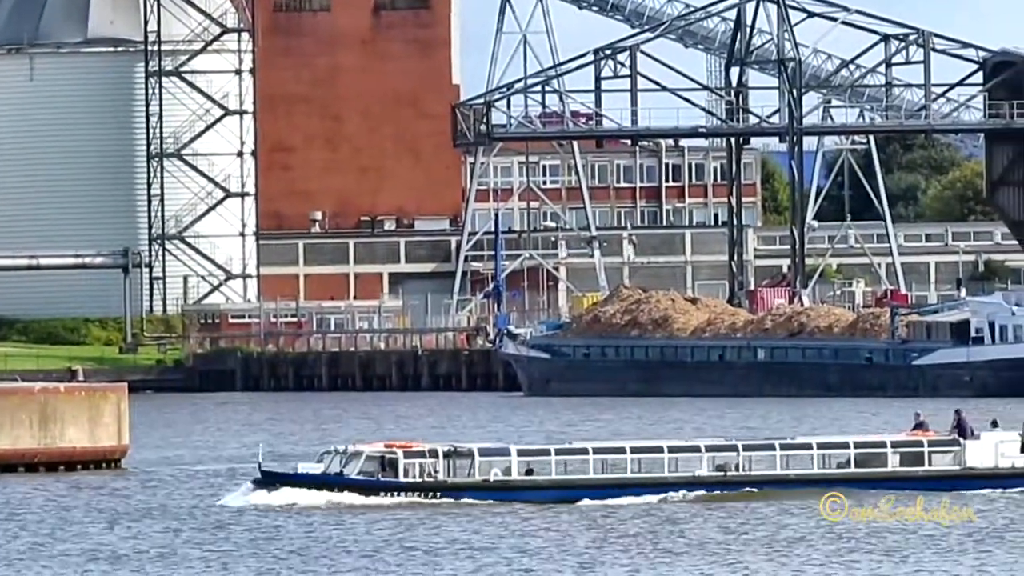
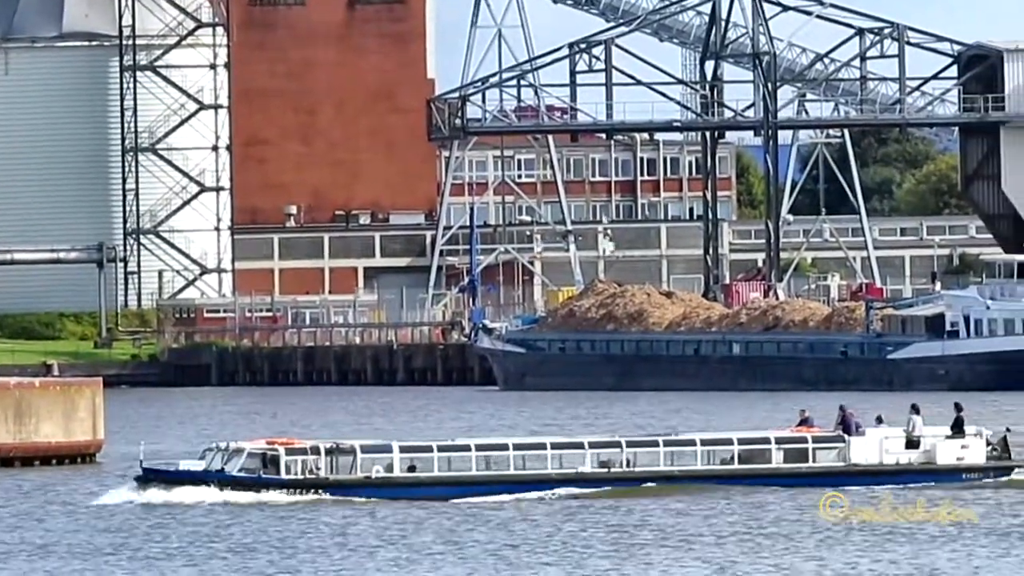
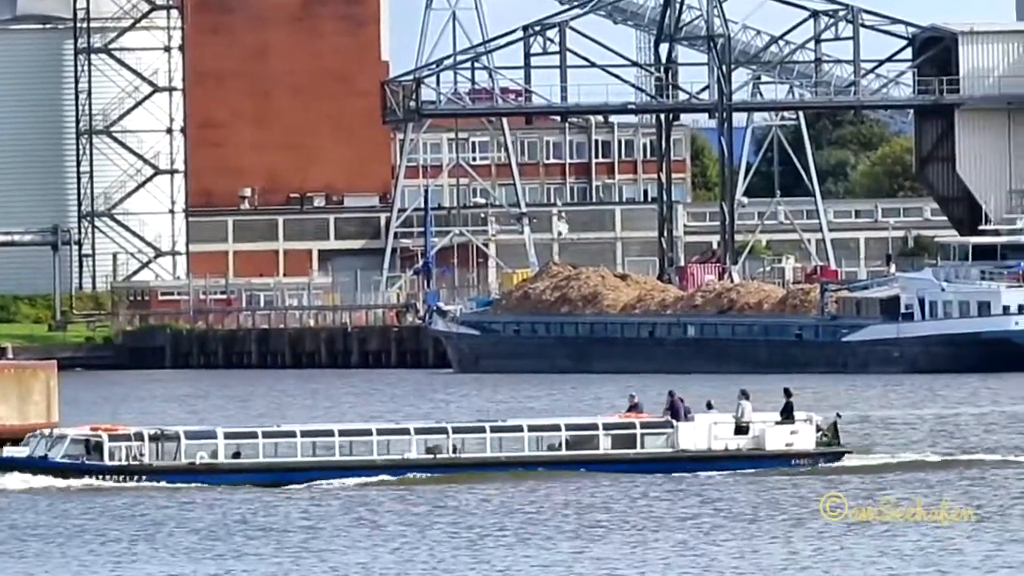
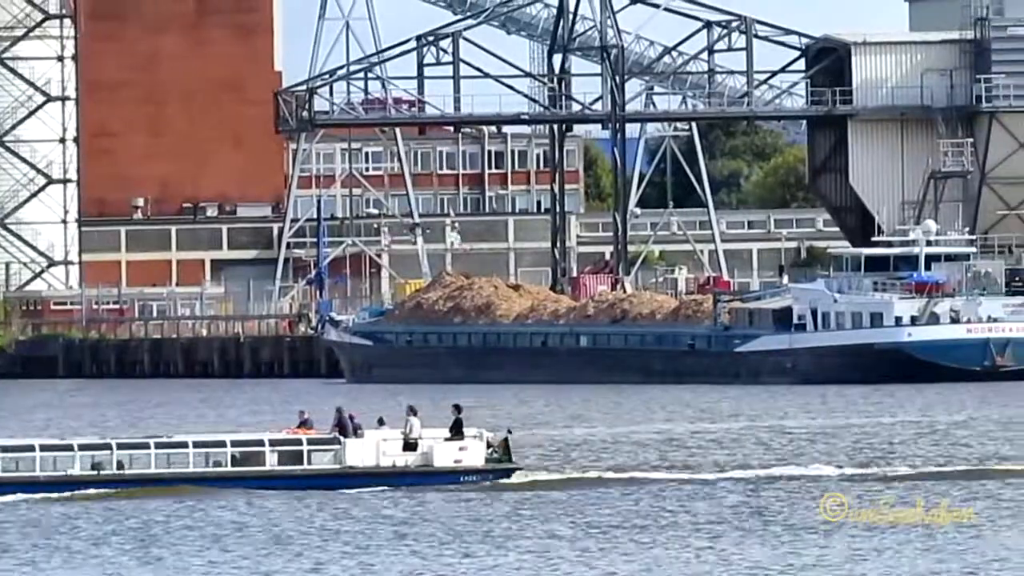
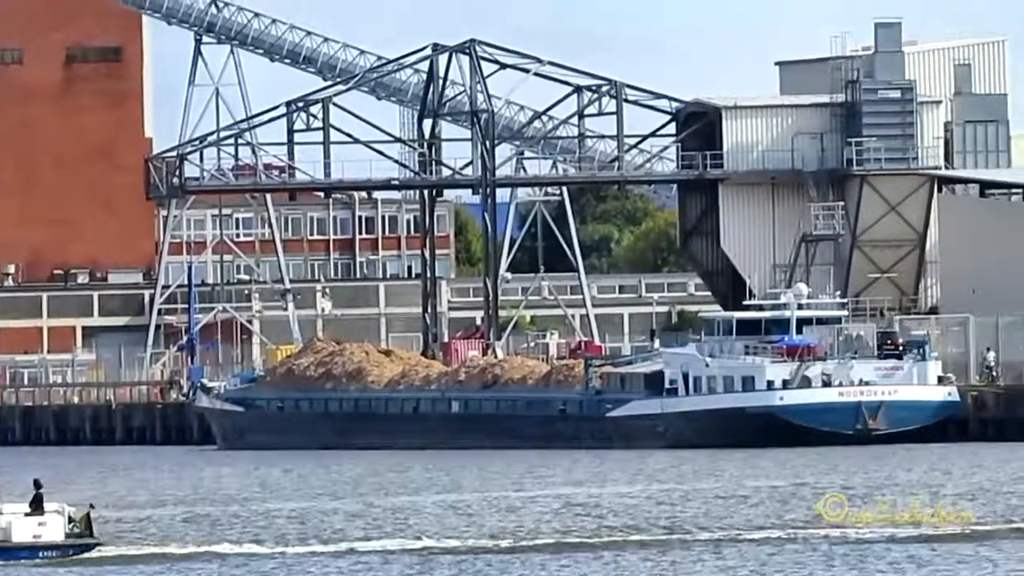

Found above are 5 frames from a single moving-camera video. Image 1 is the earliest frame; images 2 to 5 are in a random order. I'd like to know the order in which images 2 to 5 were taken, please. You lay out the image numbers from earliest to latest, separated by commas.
2, 3, 4, 5
